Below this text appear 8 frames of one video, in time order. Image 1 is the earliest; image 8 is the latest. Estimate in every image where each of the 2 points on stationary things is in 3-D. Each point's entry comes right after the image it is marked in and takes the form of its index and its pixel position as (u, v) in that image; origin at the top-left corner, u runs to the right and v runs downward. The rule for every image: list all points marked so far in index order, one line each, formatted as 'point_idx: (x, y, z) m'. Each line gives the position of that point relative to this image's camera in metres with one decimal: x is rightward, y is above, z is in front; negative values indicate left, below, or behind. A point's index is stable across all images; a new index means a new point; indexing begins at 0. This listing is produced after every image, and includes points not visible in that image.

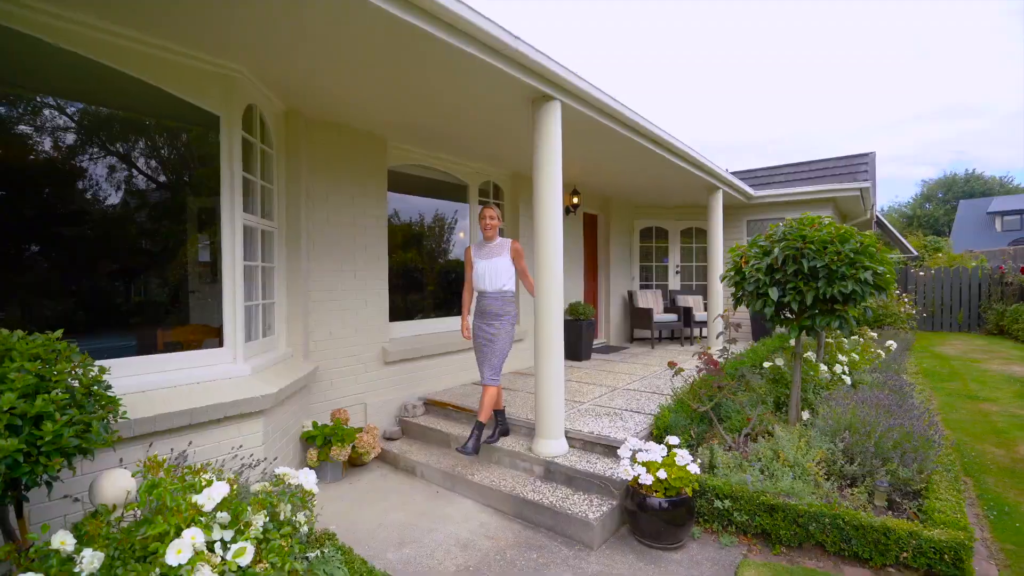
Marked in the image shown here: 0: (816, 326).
0: (+2.0, -0.3, +3.2) m
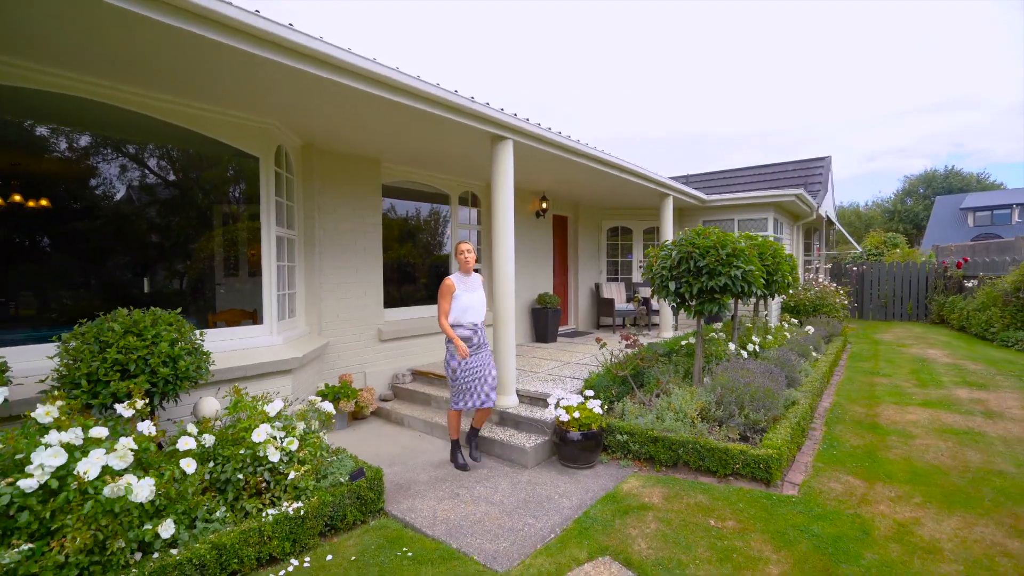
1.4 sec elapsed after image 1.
0: (+1.7, -0.2, +4.3) m
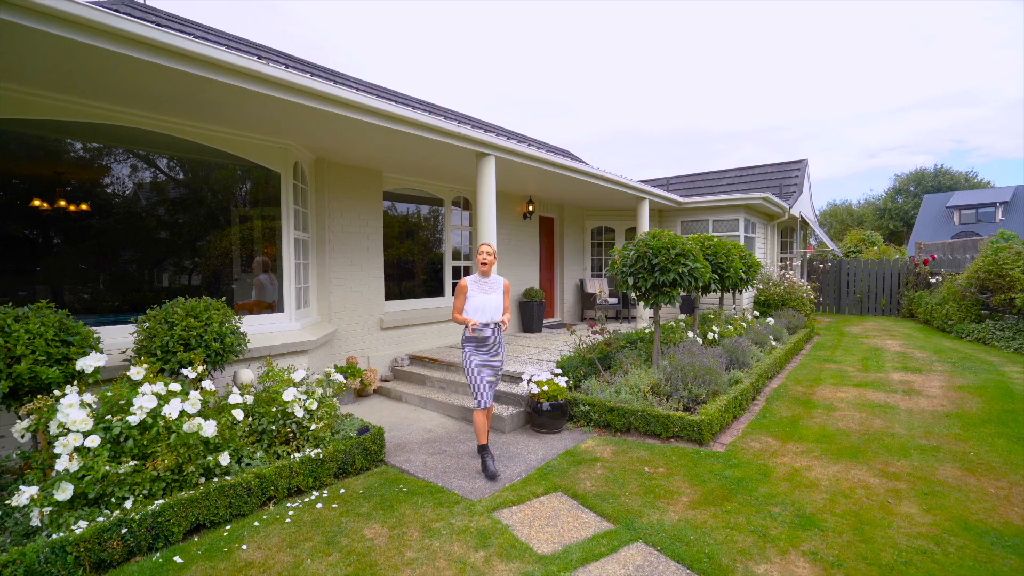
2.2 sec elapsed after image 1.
0: (+1.5, -0.1, +5.1) m
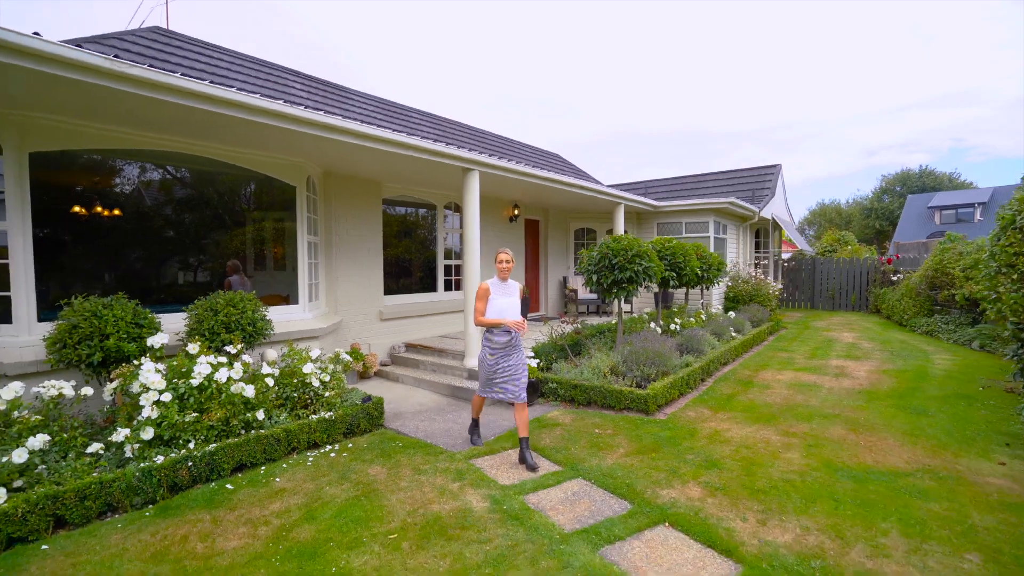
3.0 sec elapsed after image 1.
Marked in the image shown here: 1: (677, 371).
0: (+1.3, -0.1, +5.9) m
1: (+2.0, -1.0, +5.9) m
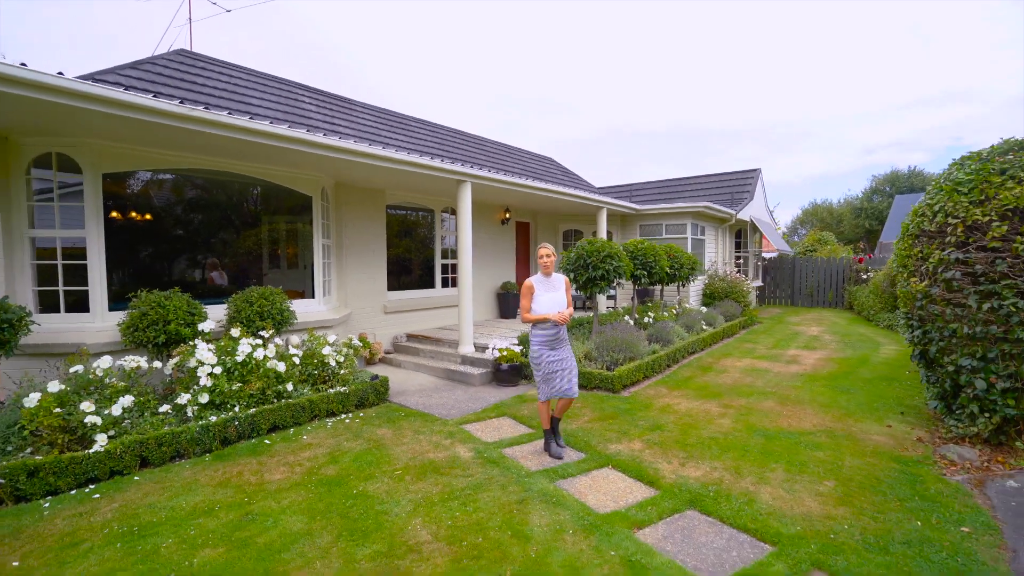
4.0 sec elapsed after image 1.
0: (+1.1, -0.1, +6.8) m
1: (+1.8, -0.9, +6.8) m
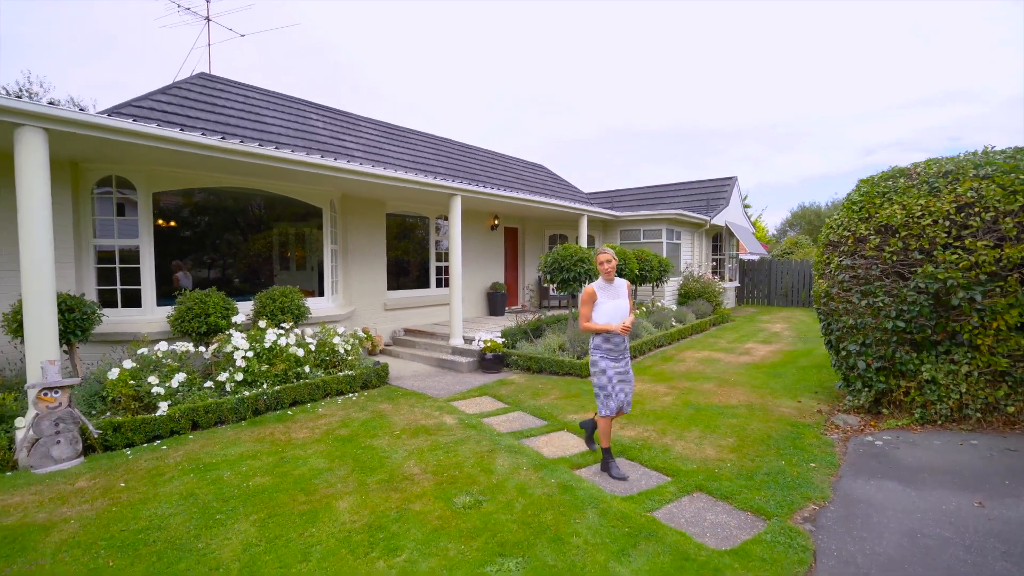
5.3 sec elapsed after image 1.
0: (+0.9, -0.1, +7.8) m
1: (+1.6, -0.9, +7.8) m
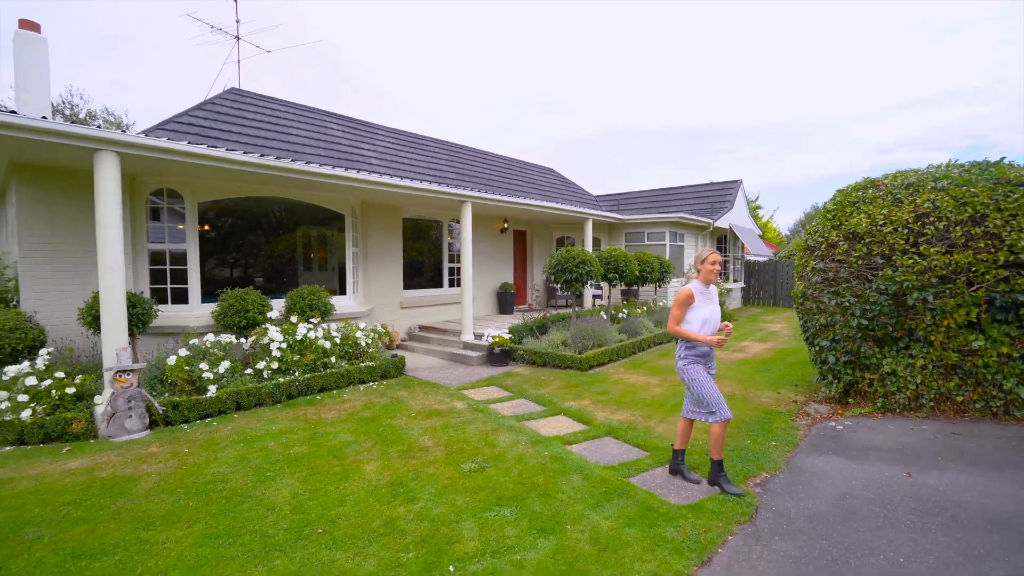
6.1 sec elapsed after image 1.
0: (+1.0, -0.1, +8.3) m
1: (+1.7, -1.0, +8.3) m
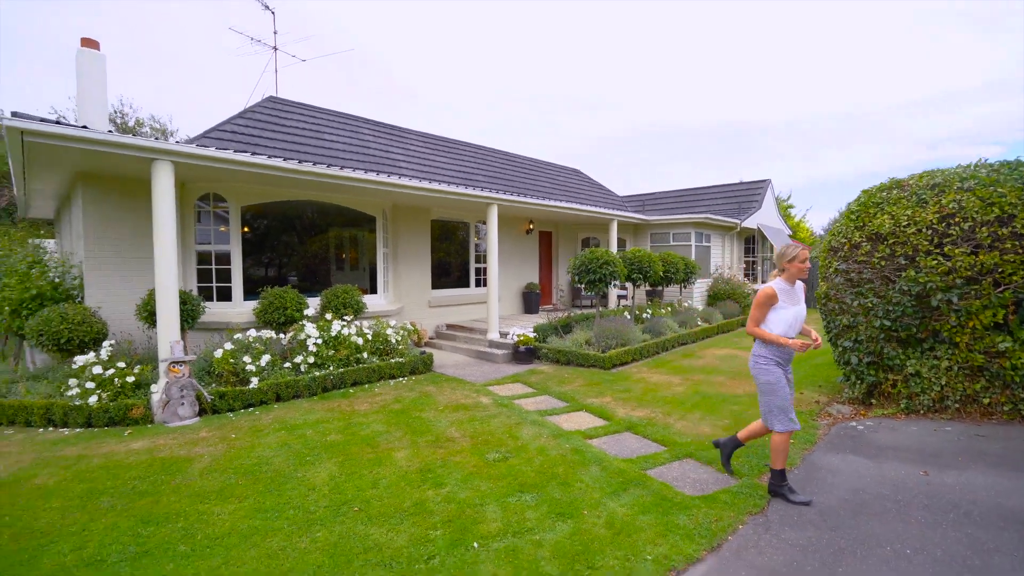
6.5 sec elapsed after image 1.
0: (+1.4, -0.1, +8.5) m
1: (+2.1, -1.0, +8.4) m
